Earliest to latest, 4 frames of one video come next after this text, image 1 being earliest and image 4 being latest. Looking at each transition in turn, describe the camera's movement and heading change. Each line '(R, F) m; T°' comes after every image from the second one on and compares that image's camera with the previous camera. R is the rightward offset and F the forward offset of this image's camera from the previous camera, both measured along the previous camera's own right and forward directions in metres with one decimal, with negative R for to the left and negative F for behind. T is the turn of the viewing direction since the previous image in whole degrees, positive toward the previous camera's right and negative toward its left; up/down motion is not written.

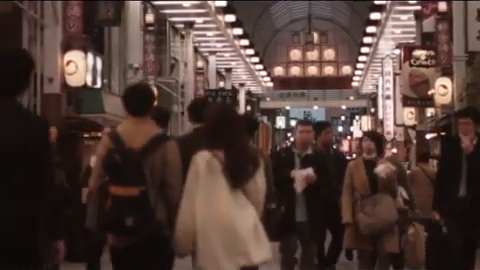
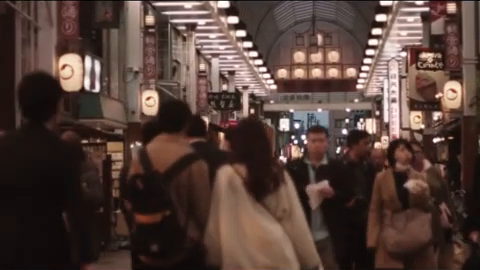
(0.0, +0.6) m; 0°
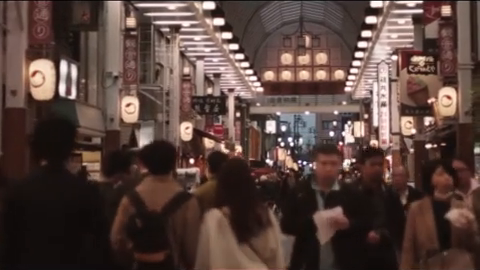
(+0.1, +1.0) m; +1°
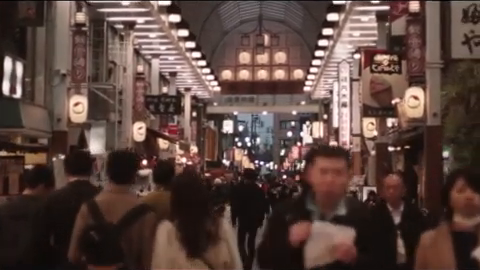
(0.0, +1.1) m; +3°
